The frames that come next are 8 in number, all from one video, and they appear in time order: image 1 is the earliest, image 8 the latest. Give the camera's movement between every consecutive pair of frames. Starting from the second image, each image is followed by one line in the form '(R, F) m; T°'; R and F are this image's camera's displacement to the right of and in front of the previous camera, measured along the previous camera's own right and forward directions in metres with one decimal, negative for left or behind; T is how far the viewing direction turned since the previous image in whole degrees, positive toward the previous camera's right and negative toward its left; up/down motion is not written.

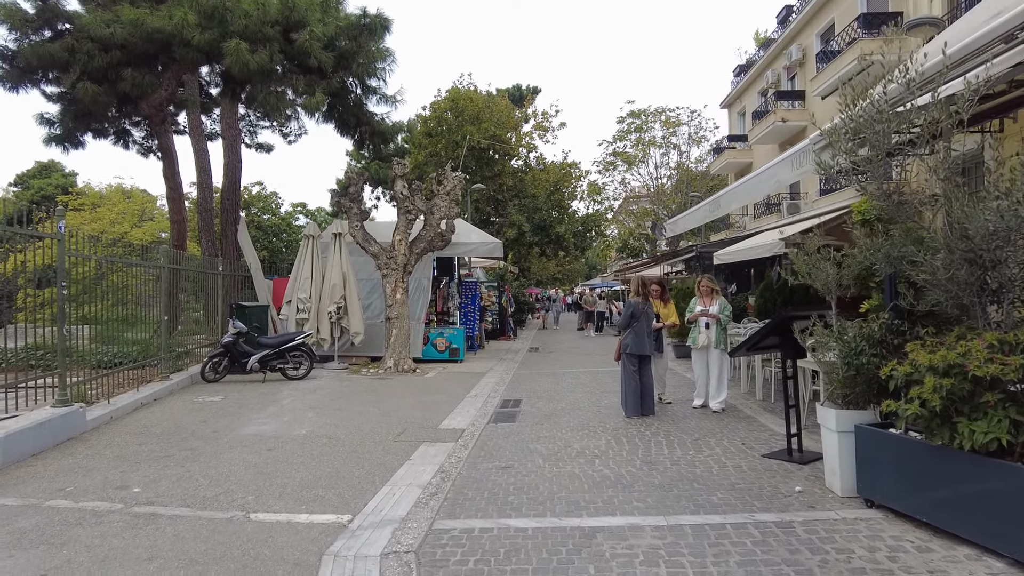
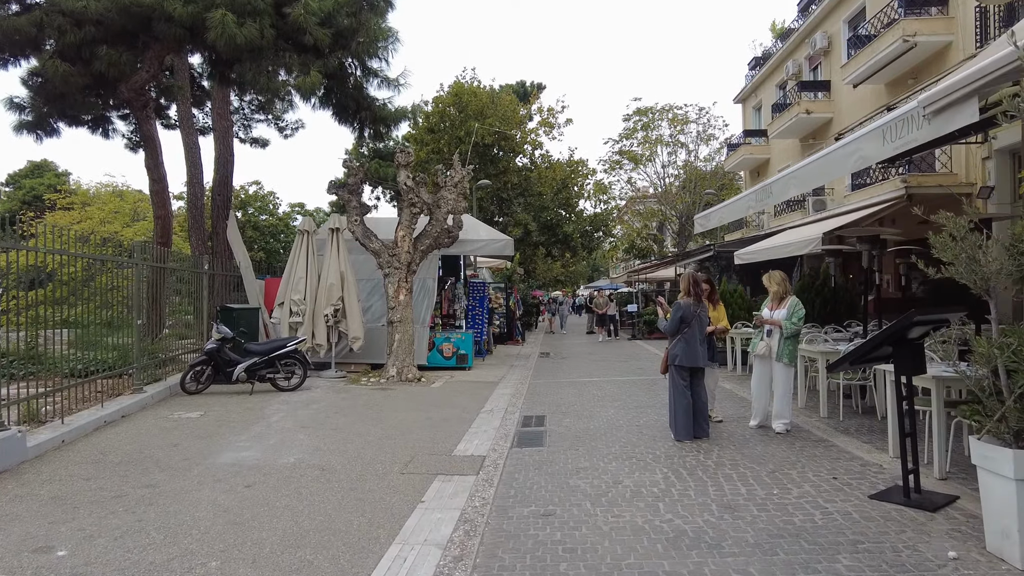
(-0.3, +1.2) m; 0°
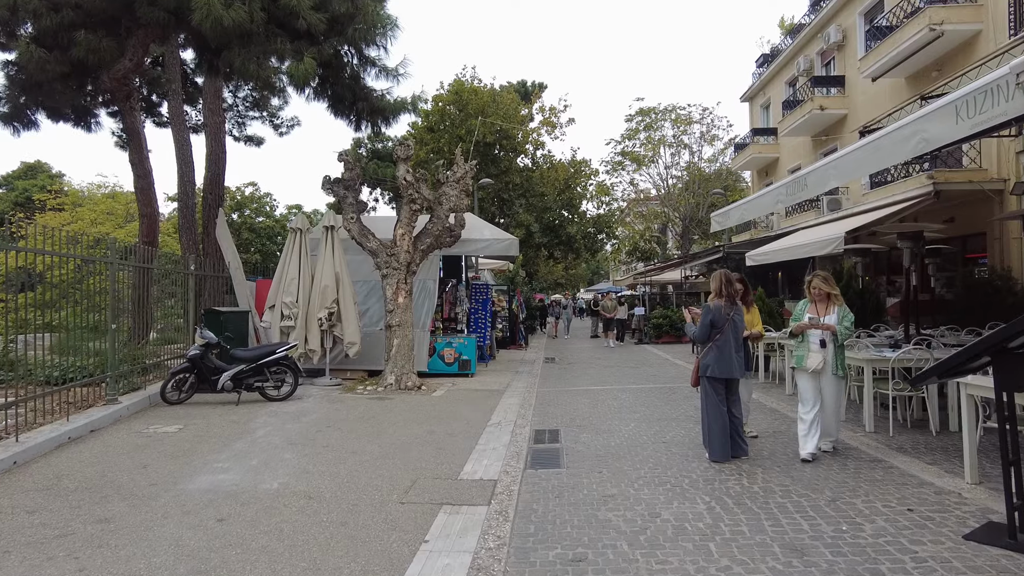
(-0.1, +0.7) m; 0°
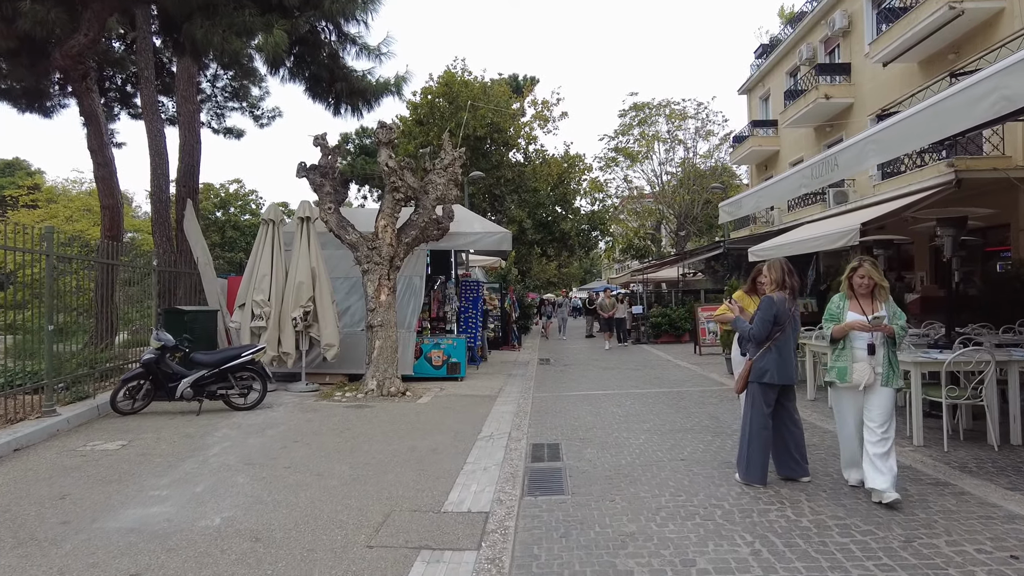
(0.0, +0.9) m; +1°
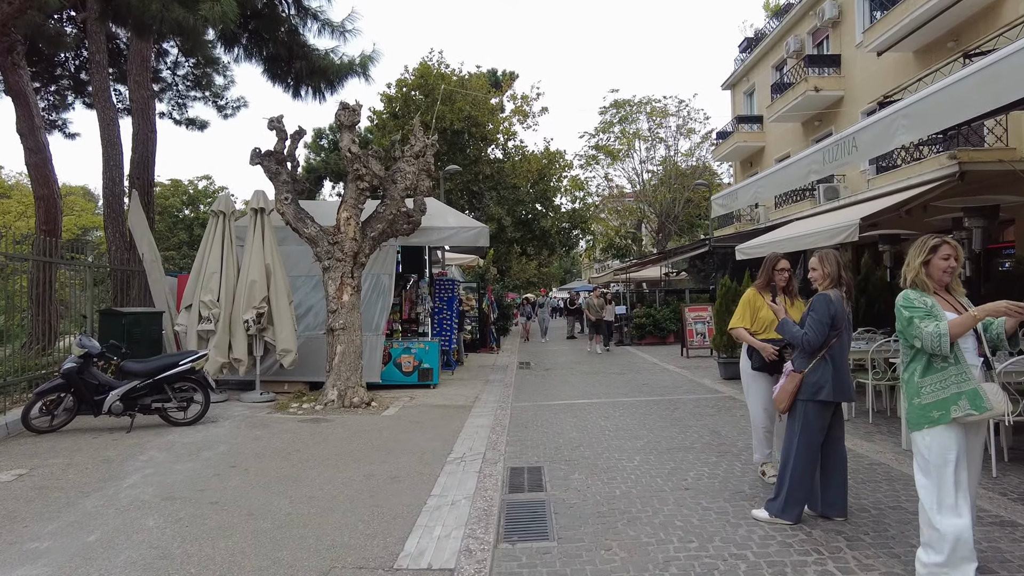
(0.0, +0.9) m; +2°
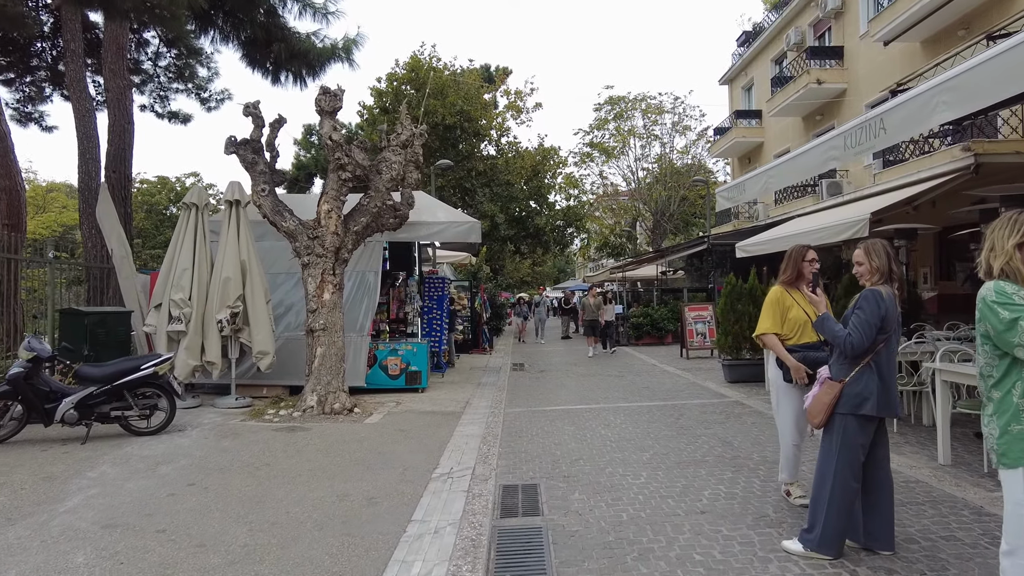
(0.0, +0.6) m; +1°
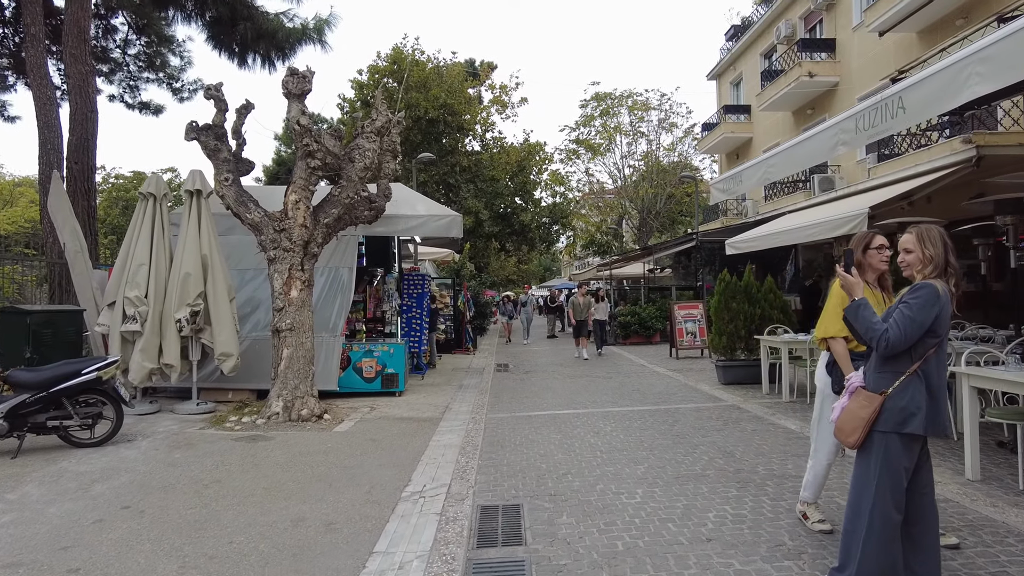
(0.0, +0.6) m; +1°
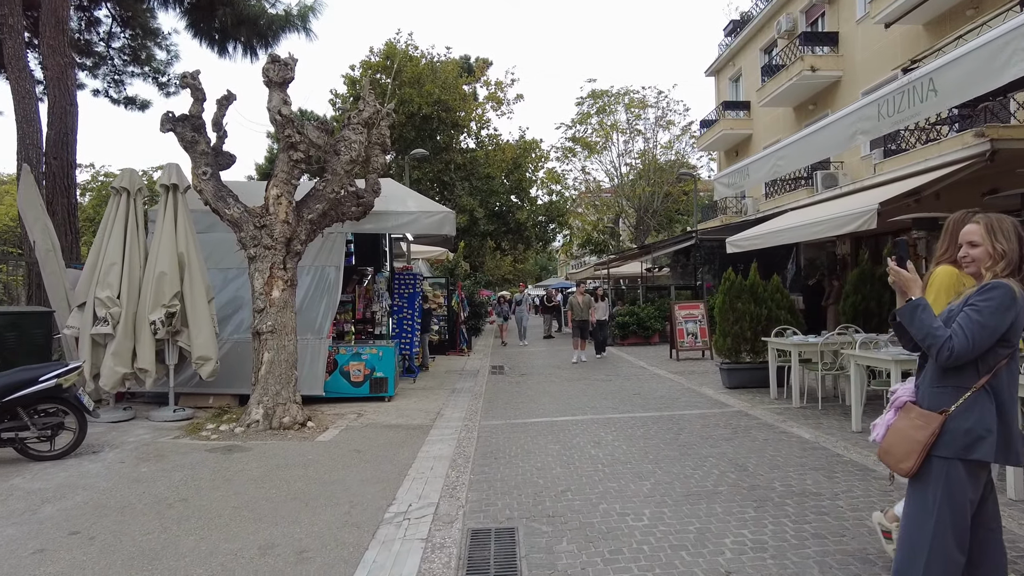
(0.0, +0.4) m; 0°
